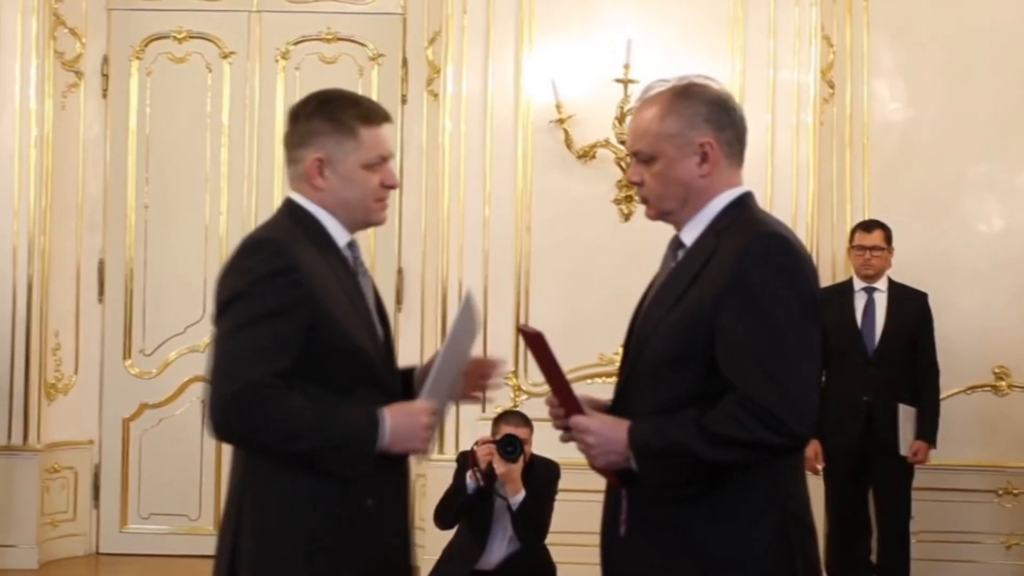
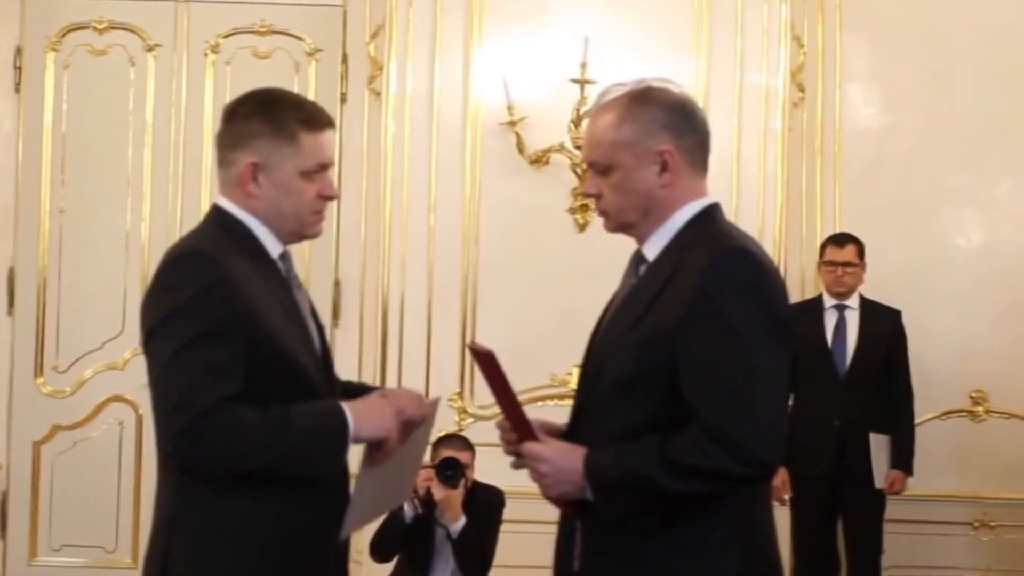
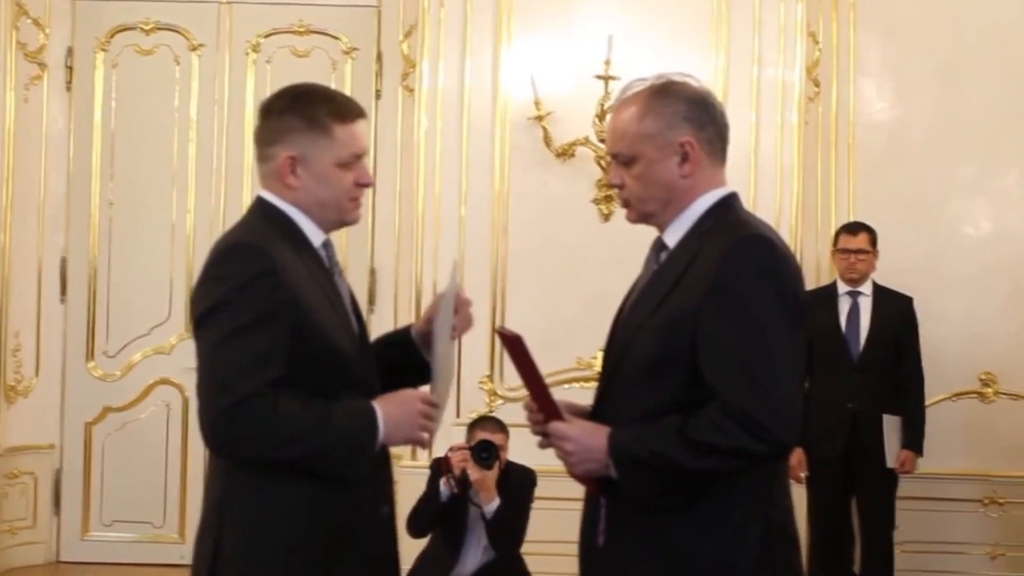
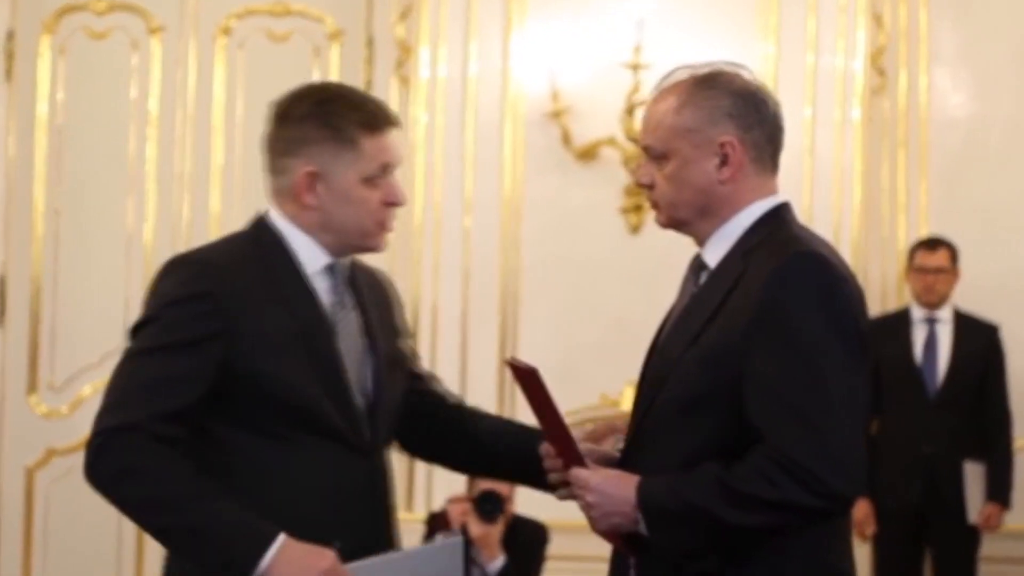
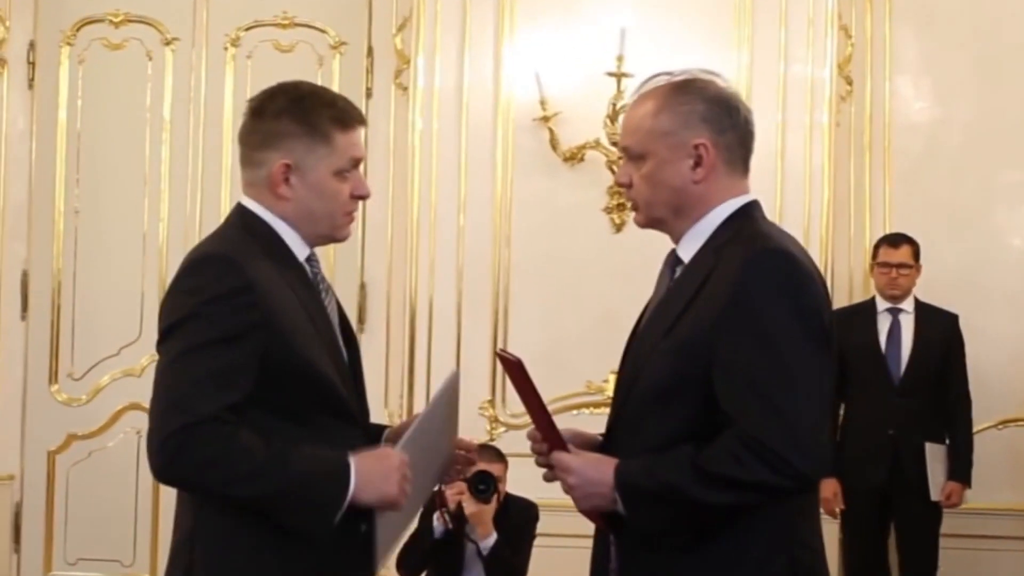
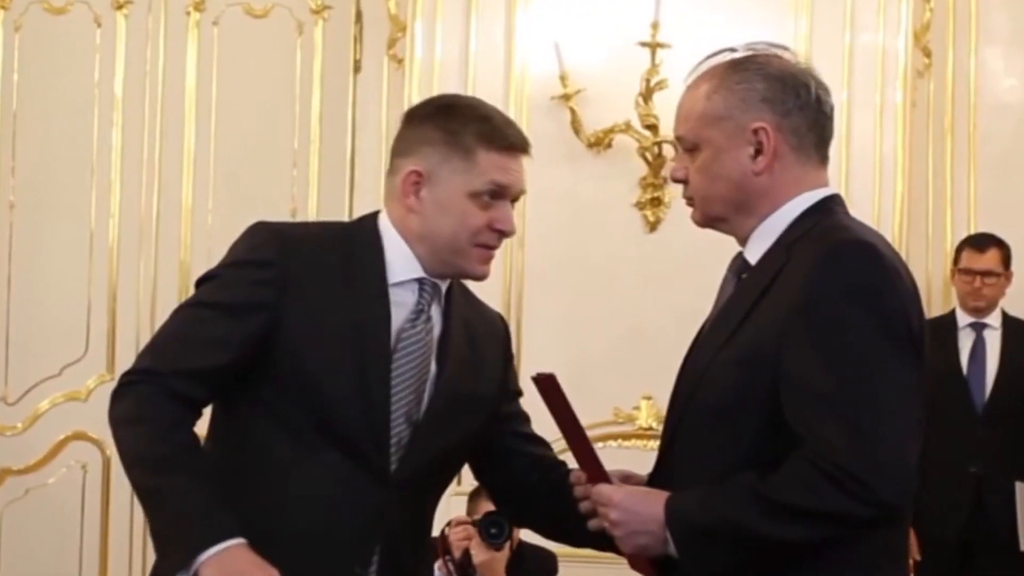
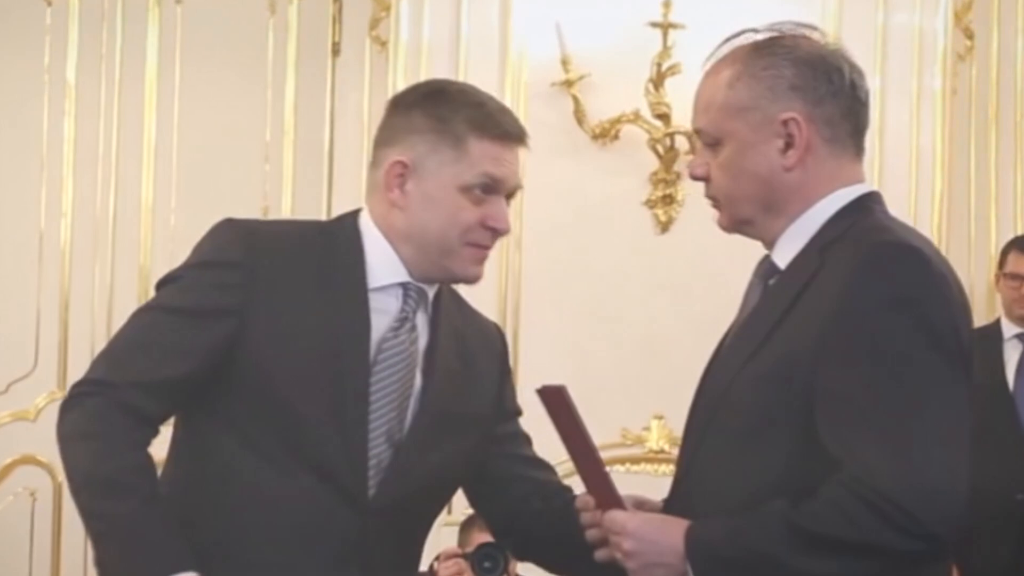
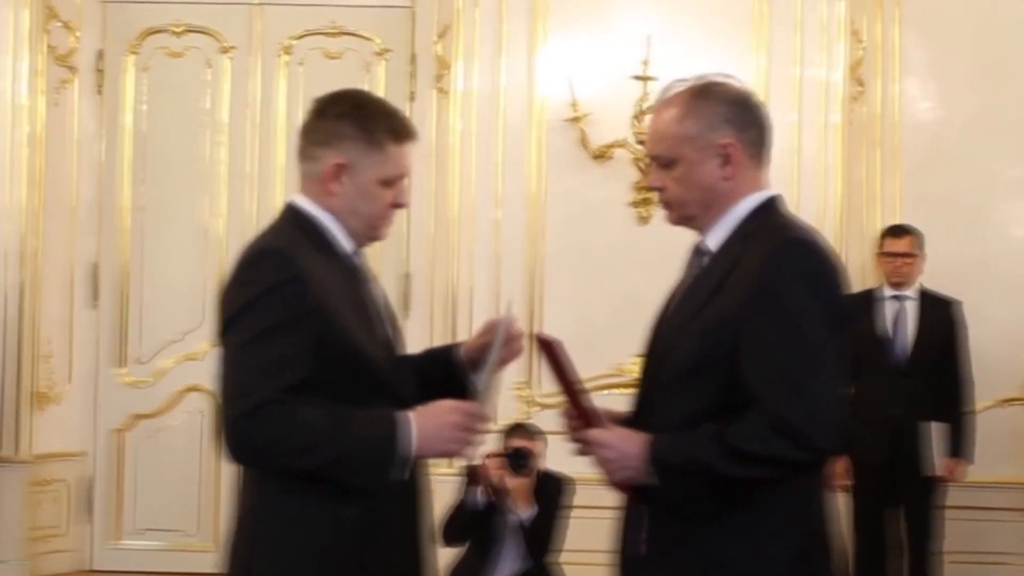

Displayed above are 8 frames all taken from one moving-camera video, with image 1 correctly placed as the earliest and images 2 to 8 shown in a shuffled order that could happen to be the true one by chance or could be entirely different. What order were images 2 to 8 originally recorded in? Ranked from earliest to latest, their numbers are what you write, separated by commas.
3, 8, 2, 5, 4, 6, 7
